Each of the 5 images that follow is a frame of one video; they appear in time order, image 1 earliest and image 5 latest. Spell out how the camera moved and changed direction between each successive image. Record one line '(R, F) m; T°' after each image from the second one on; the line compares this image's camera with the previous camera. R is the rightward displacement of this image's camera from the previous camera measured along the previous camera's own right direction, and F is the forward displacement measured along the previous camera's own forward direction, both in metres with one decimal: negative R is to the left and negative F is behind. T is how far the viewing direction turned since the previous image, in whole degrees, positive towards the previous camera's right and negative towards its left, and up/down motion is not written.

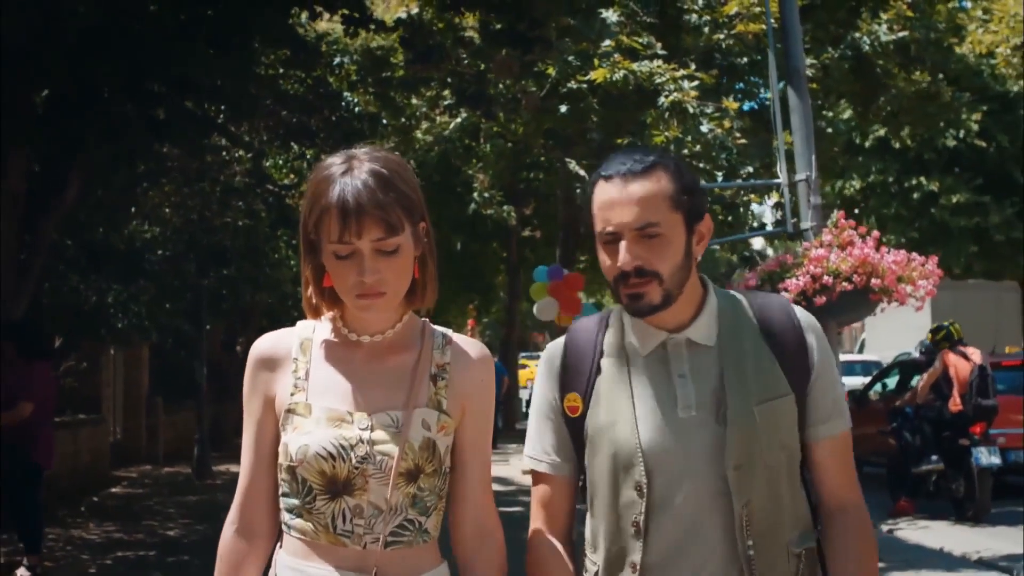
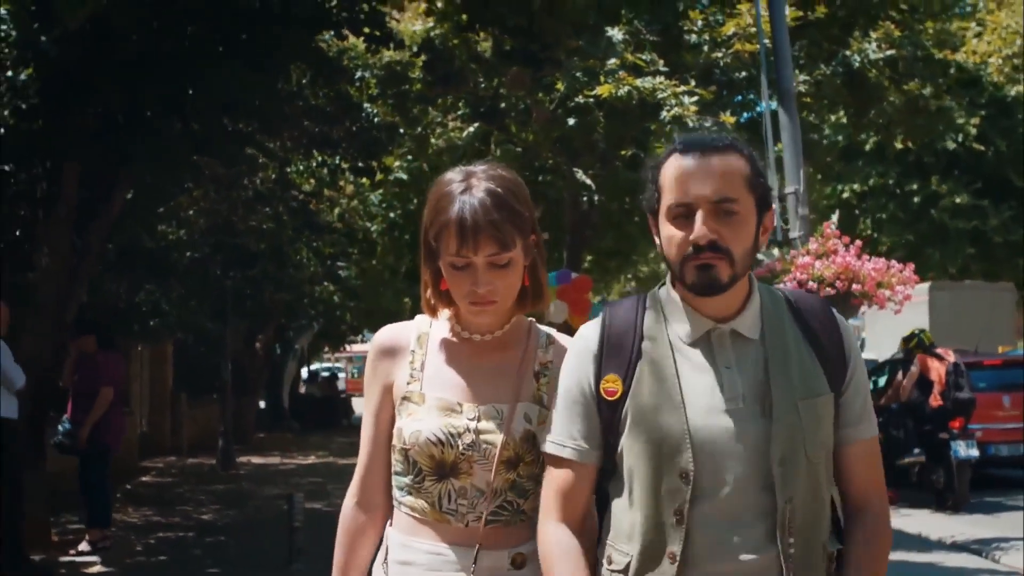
(0.0, -0.9) m; 0°
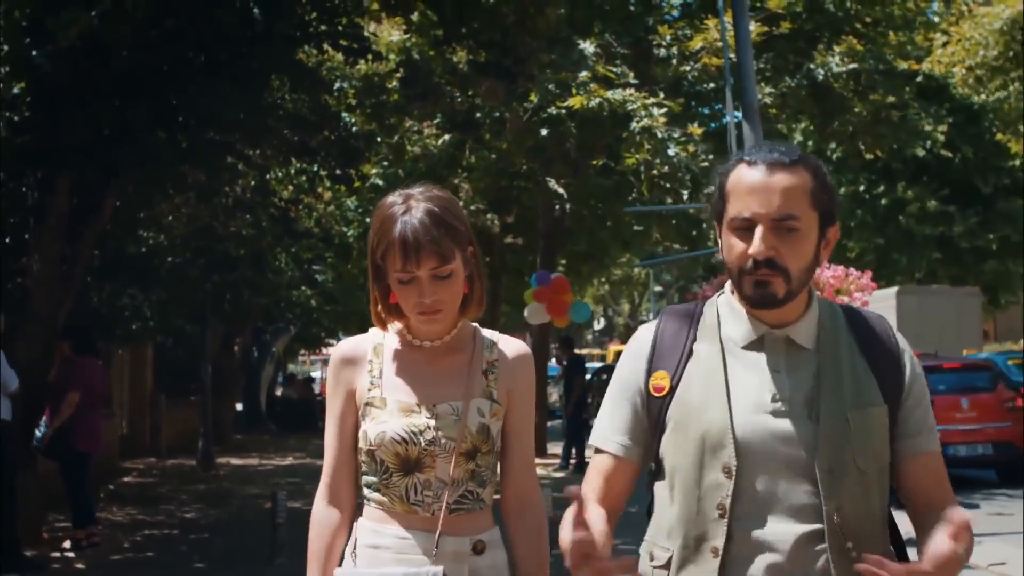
(0.0, -0.5) m; +1°
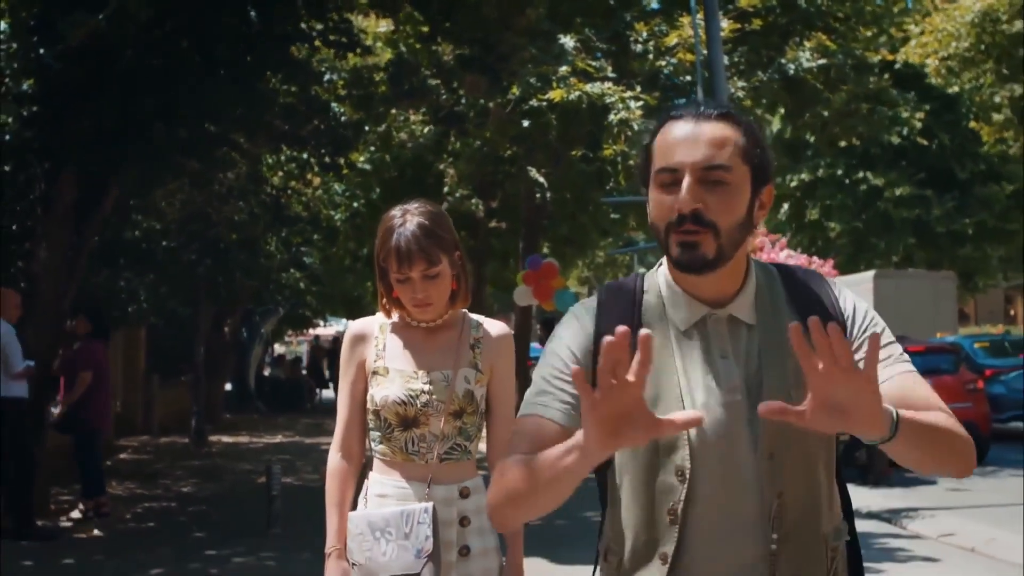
(0.0, -0.7) m; +1°
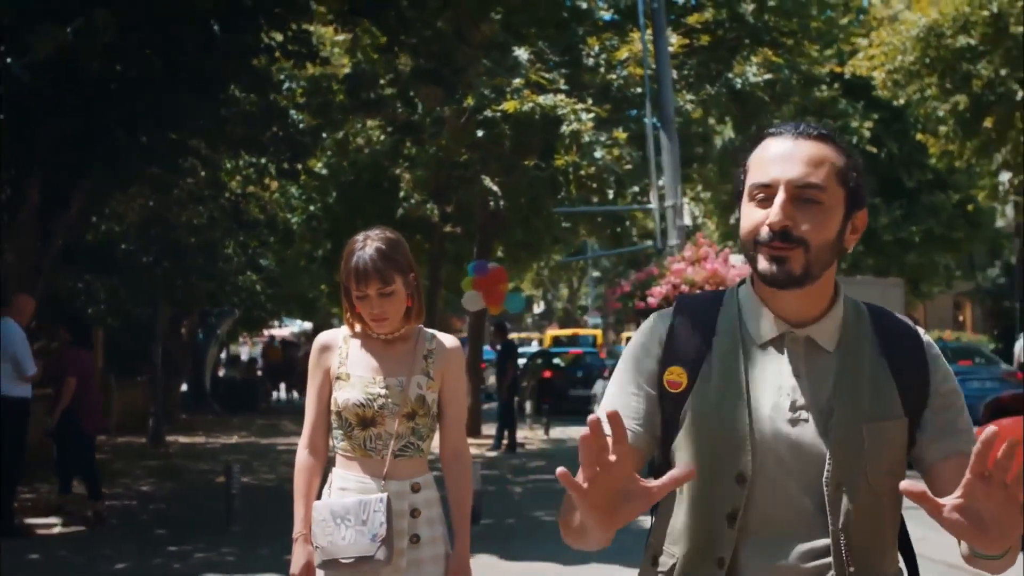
(0.0, -0.4) m; +2°
